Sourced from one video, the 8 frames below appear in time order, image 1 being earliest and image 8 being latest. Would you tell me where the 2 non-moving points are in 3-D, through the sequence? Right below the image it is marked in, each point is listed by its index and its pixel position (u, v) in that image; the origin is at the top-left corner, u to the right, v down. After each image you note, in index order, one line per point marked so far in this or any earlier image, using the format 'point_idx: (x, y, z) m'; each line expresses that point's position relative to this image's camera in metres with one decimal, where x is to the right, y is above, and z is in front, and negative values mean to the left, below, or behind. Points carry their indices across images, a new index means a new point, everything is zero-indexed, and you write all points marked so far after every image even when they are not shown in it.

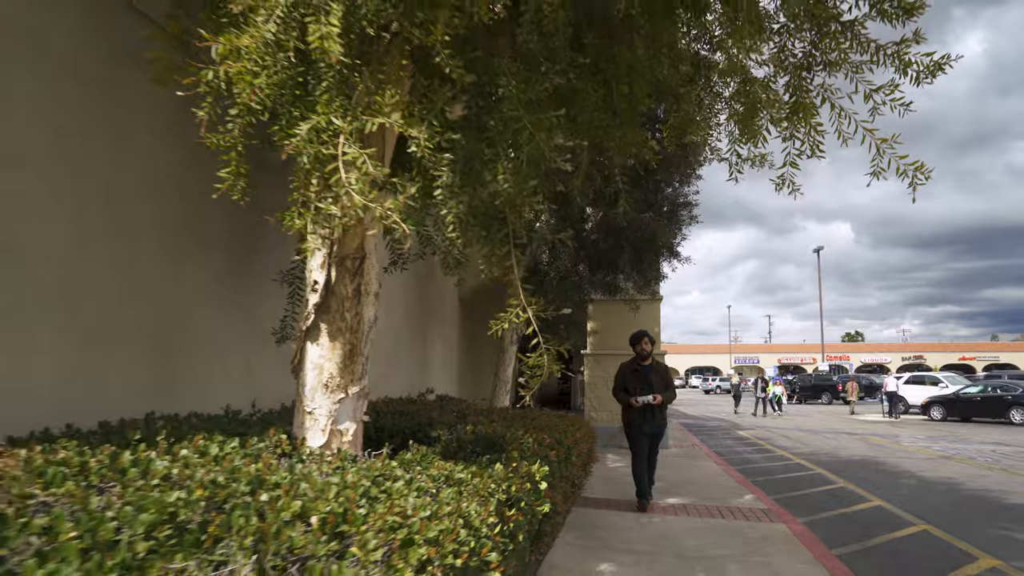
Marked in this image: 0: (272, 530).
0: (-0.6, -0.6, +2.1) m
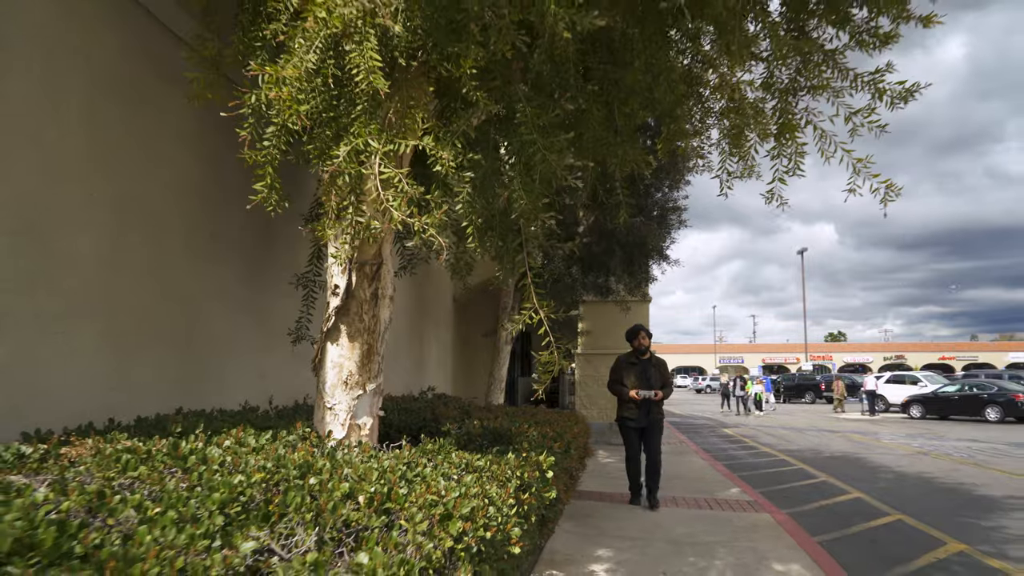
0: (-0.5, -0.7, +2.4) m
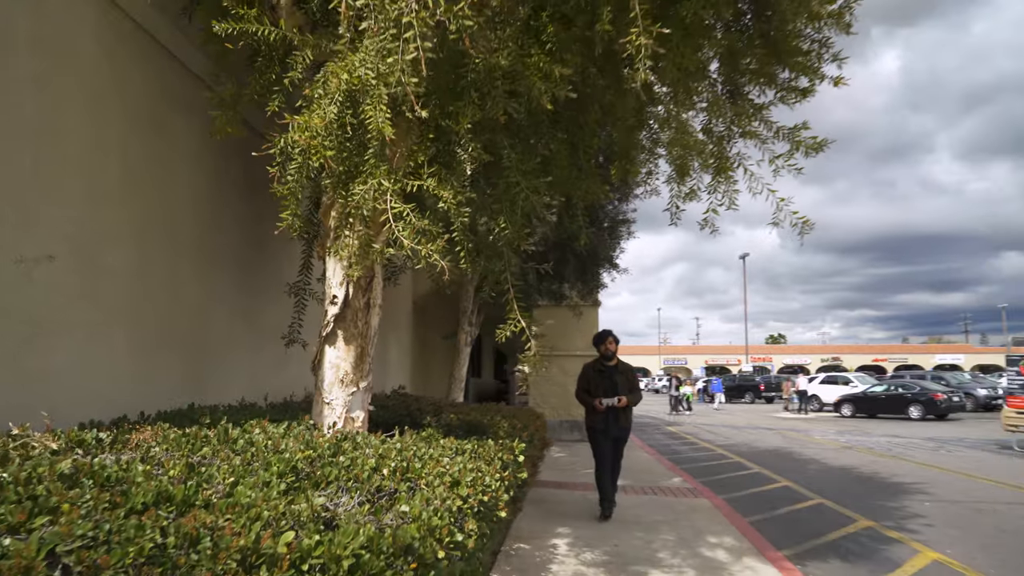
0: (-0.6, -0.7, +3.1) m
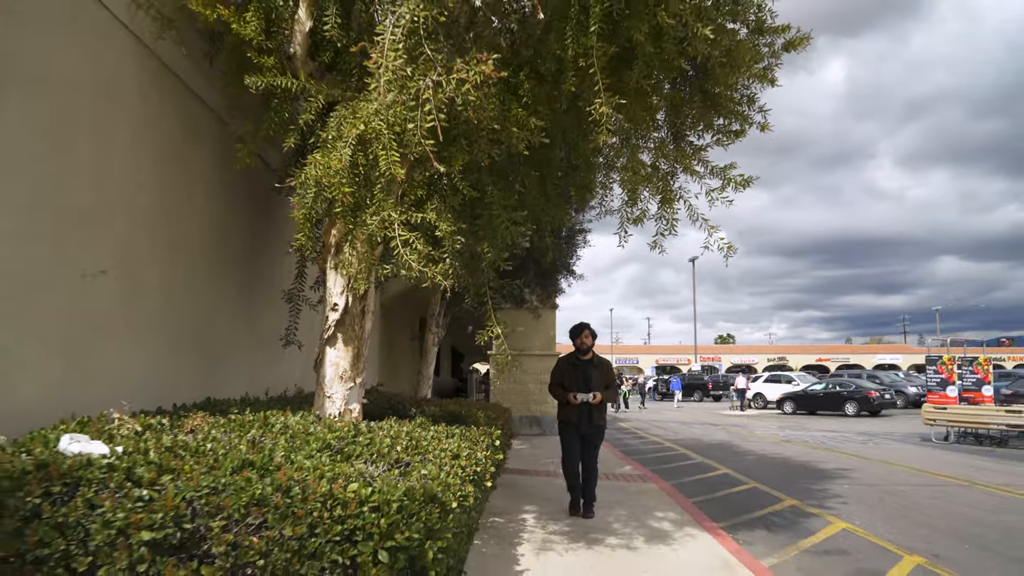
0: (-0.6, -0.8, +3.9) m
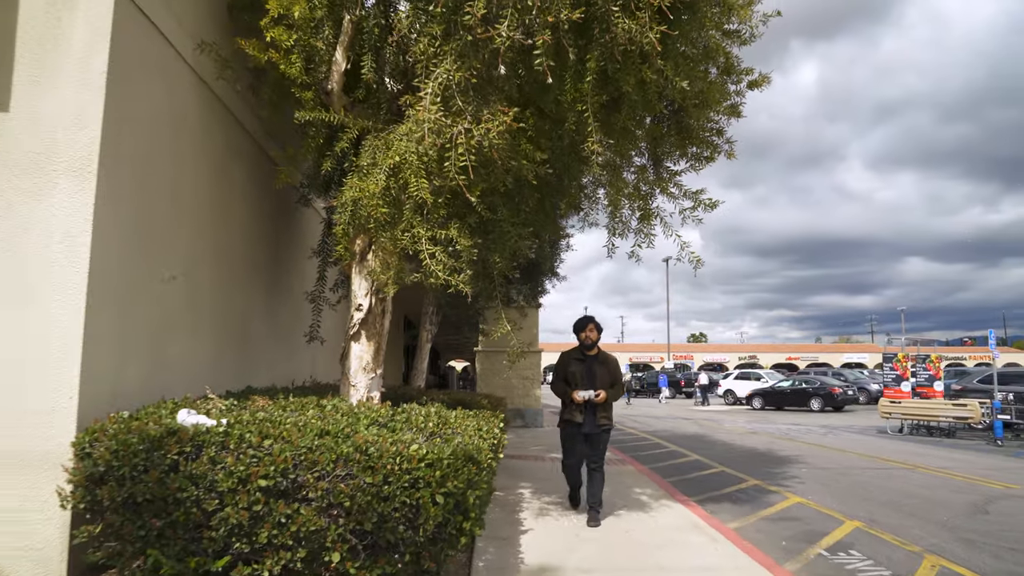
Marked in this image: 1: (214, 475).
0: (-0.5, -0.8, +4.8) m
1: (-1.4, -0.9, +3.6) m
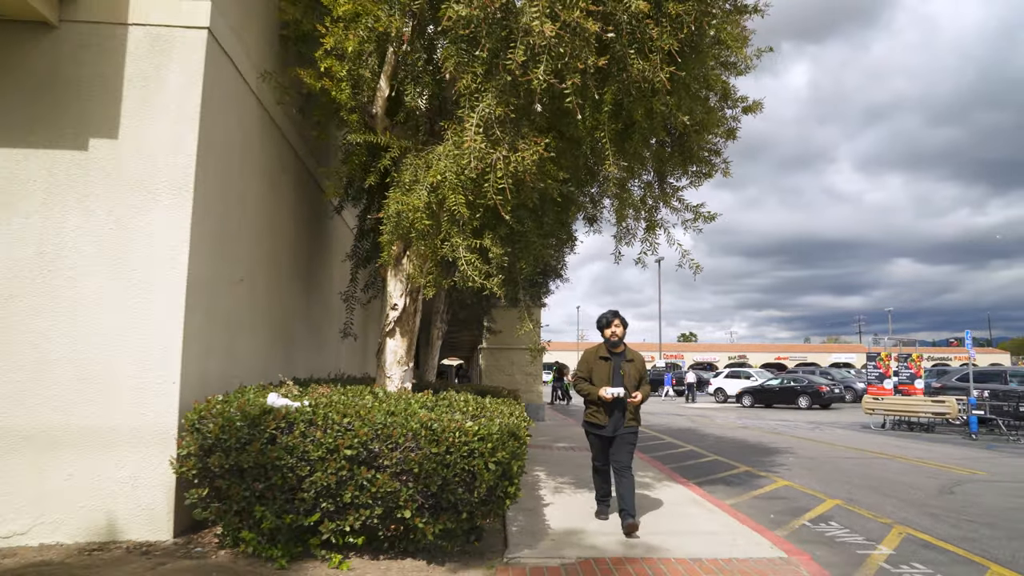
0: (-0.3, -0.9, +5.6) m
1: (-1.2, -0.9, +4.4) m
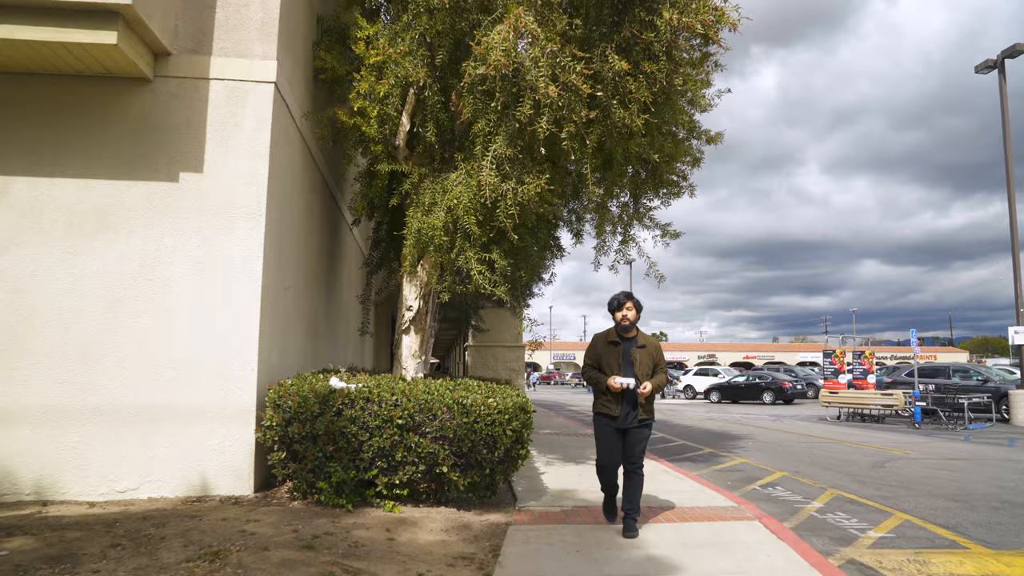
0: (-0.3, -0.9, +6.9) m
1: (-1.1, -0.9, +5.7) m
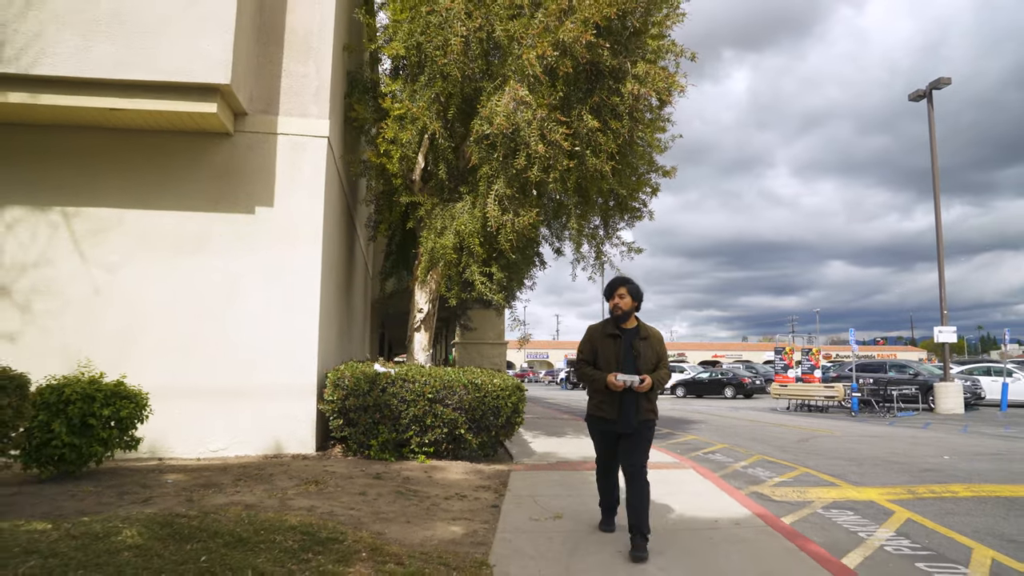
0: (-0.3, -1.0, +8.9) m
1: (-1.1, -1.0, +7.6) m
